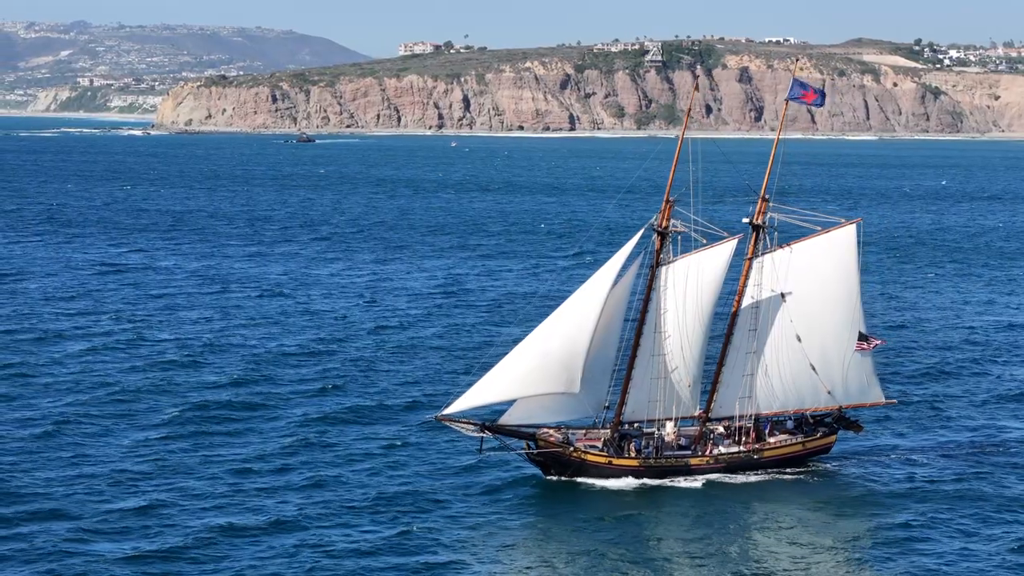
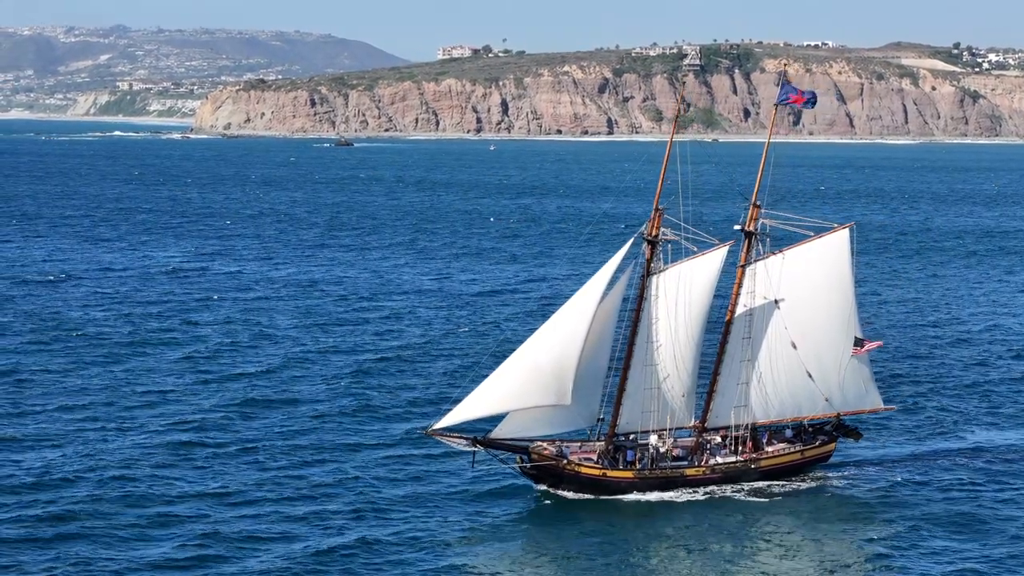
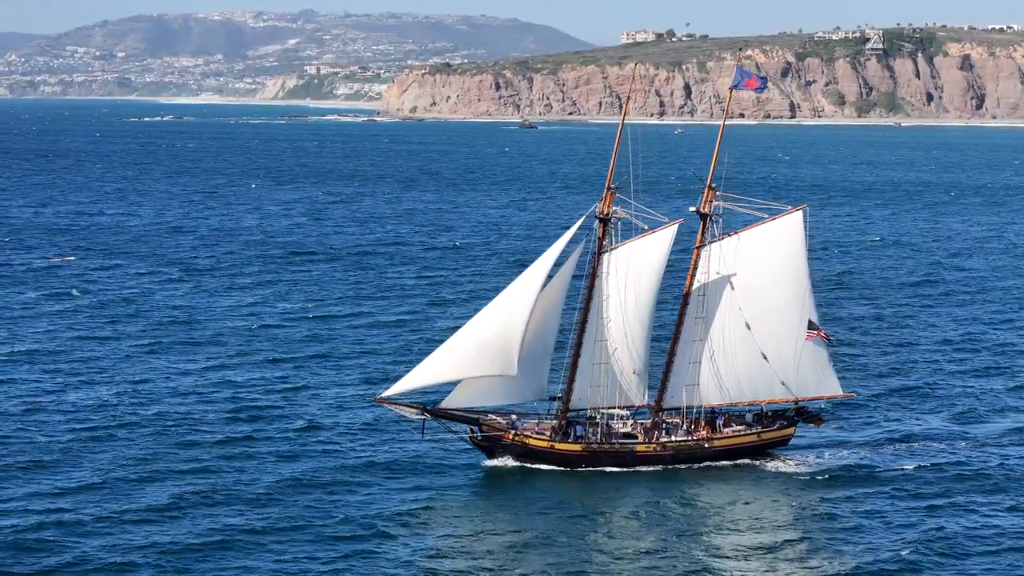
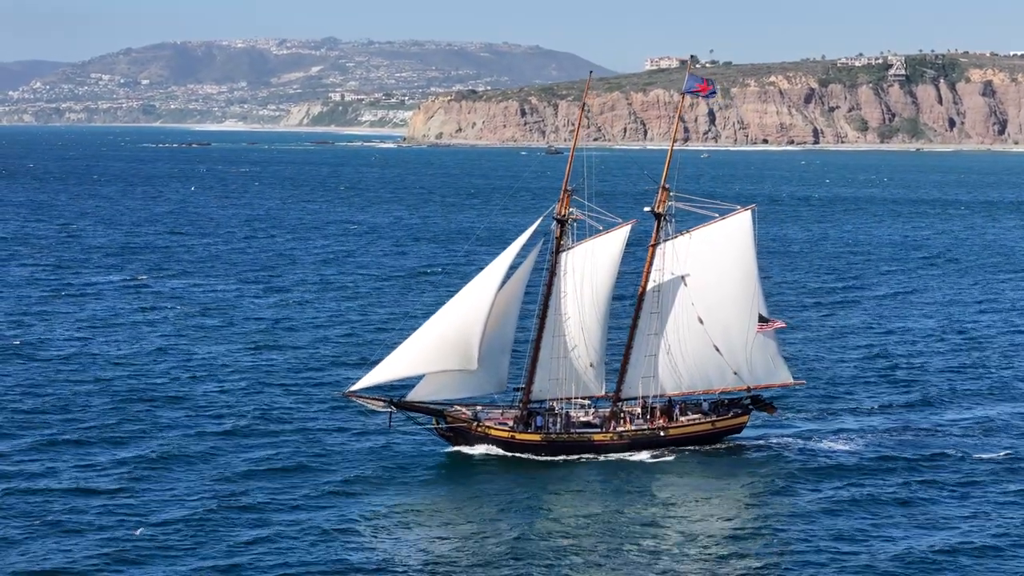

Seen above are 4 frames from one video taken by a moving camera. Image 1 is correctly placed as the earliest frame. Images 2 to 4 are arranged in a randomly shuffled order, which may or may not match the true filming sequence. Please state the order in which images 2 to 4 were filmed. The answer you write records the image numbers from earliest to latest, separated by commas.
2, 3, 4
